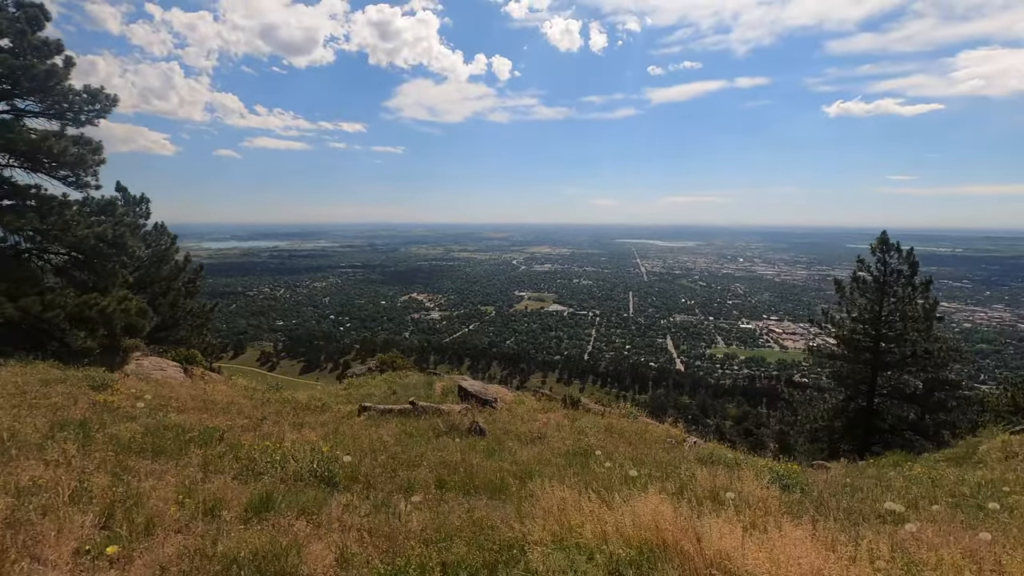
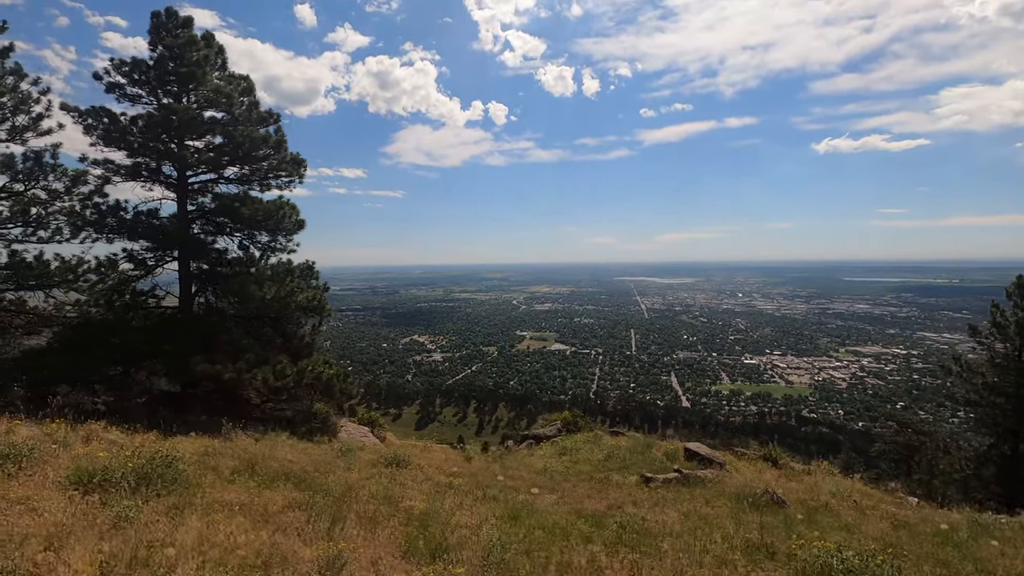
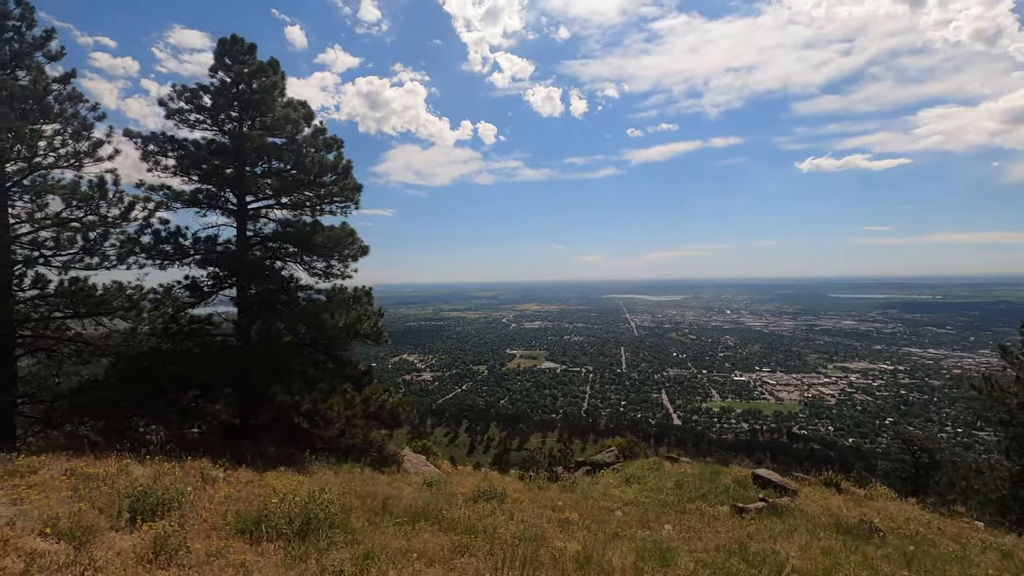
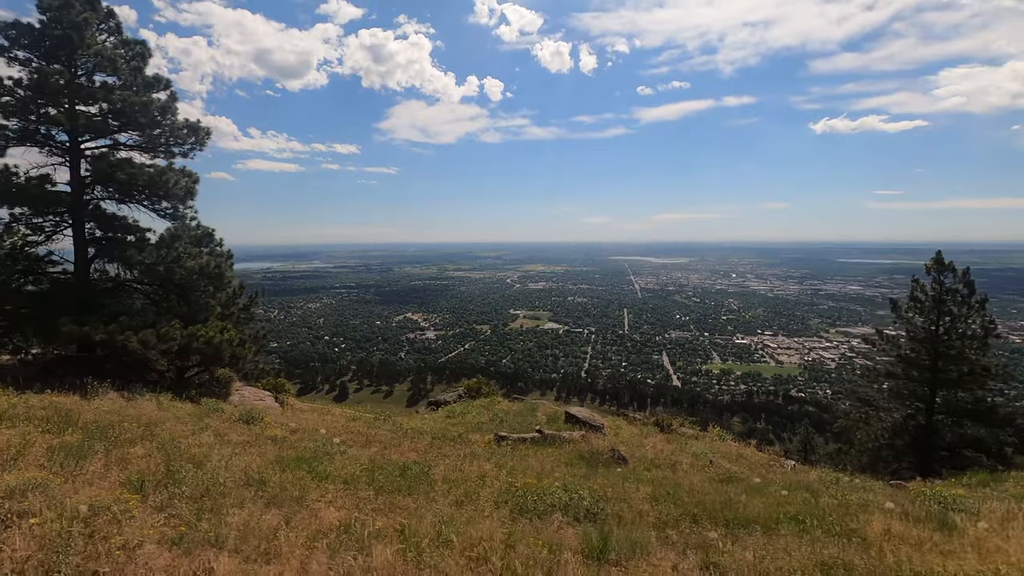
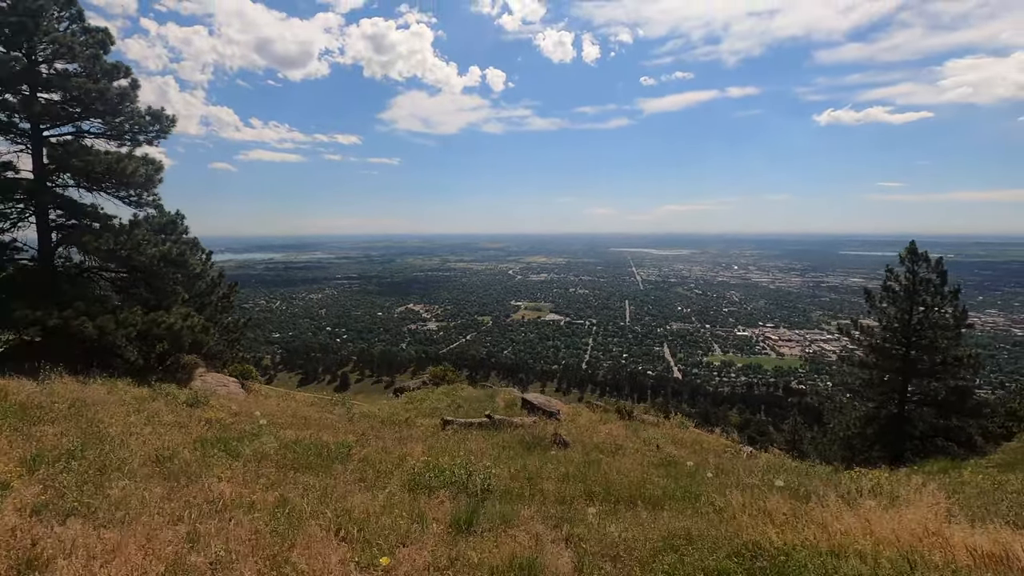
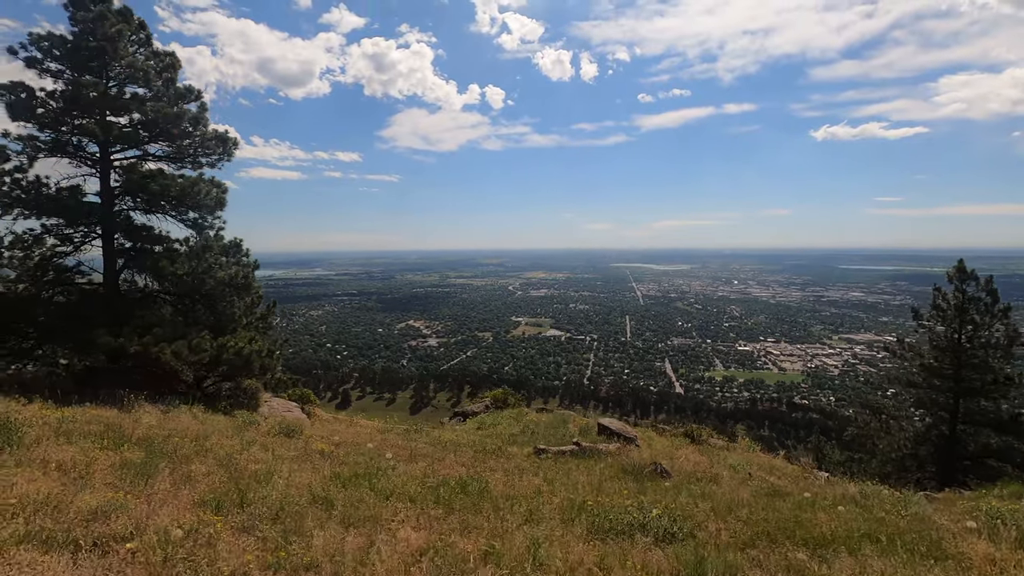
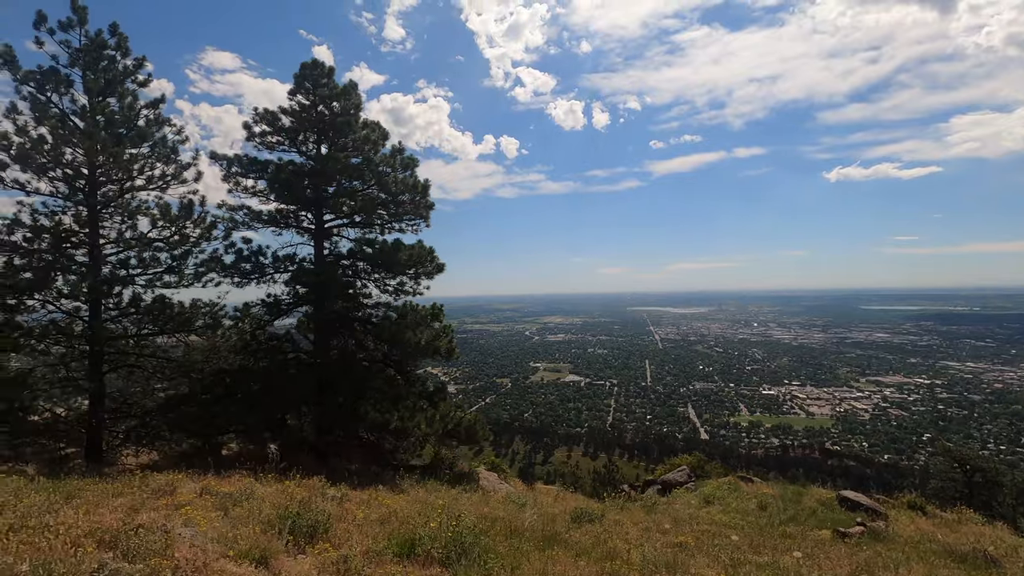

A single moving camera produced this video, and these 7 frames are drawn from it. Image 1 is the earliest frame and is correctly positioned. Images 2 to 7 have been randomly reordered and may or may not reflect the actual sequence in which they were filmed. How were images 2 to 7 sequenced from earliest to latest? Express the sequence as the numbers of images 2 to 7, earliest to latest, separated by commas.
5, 4, 6, 2, 3, 7
